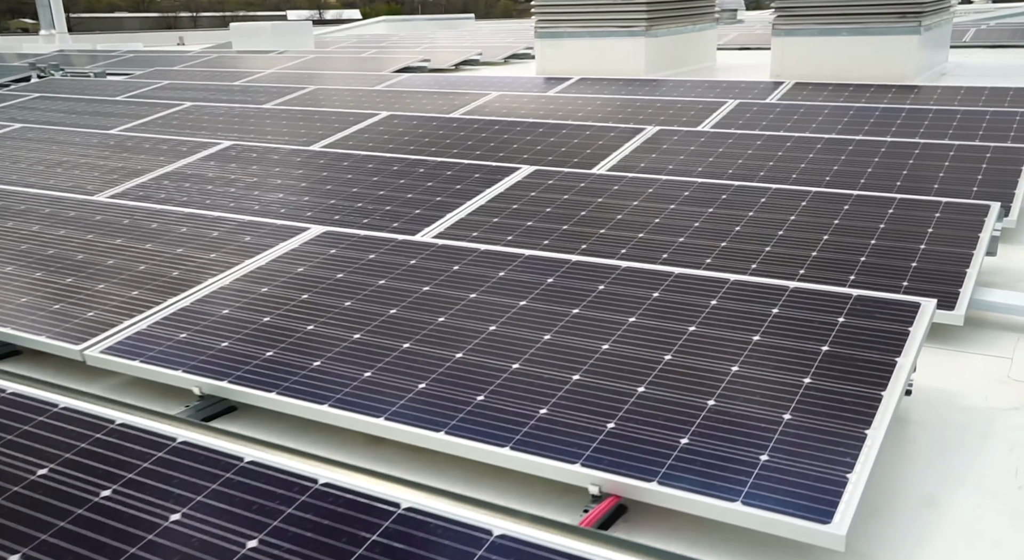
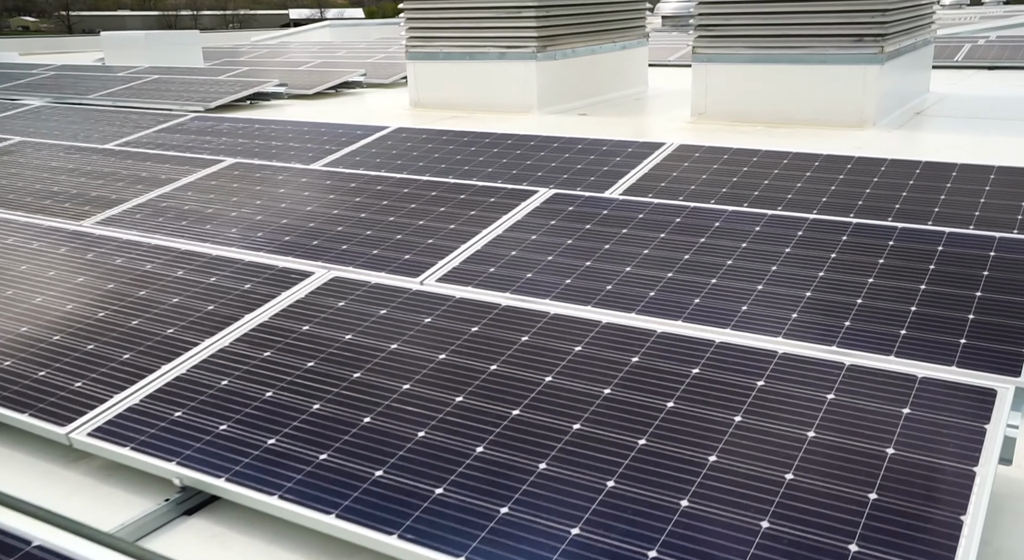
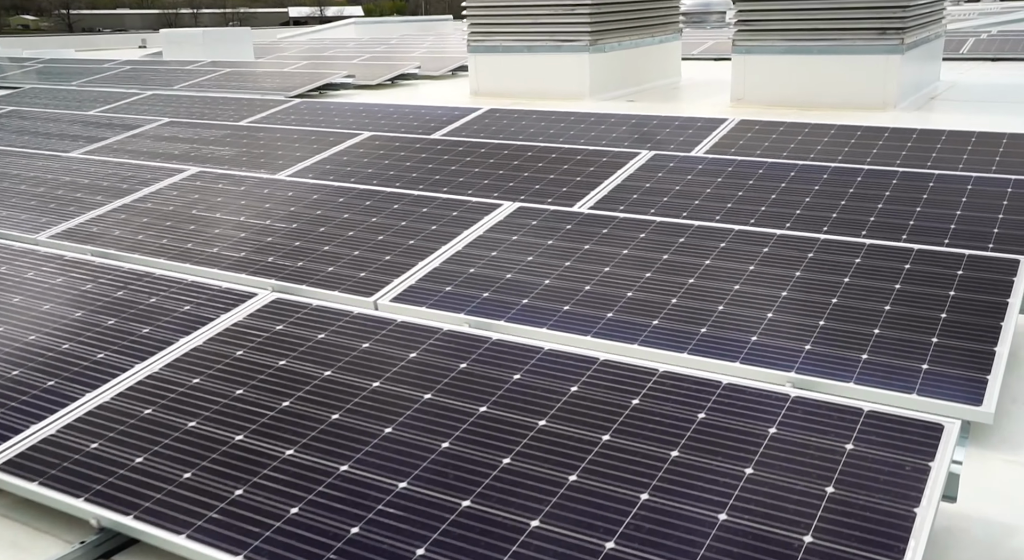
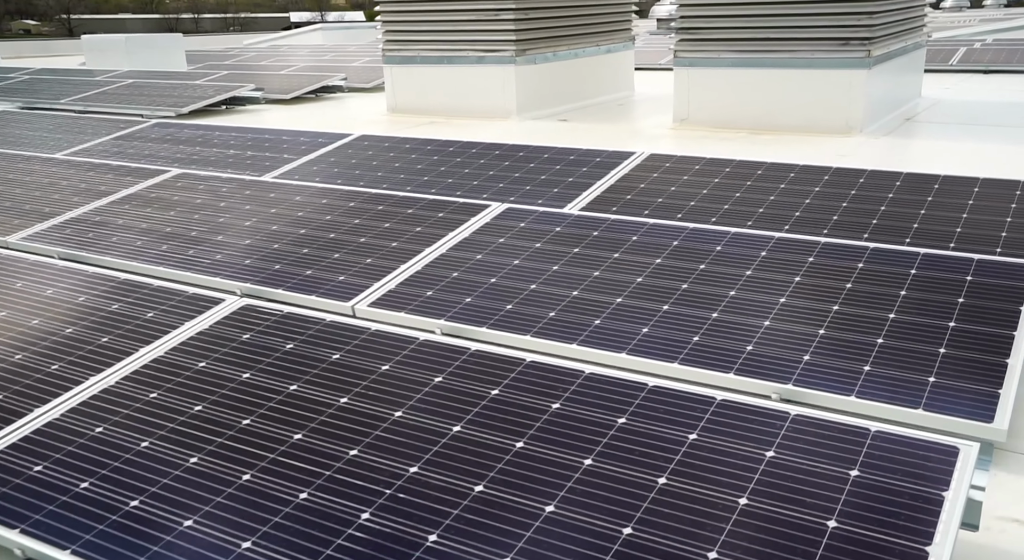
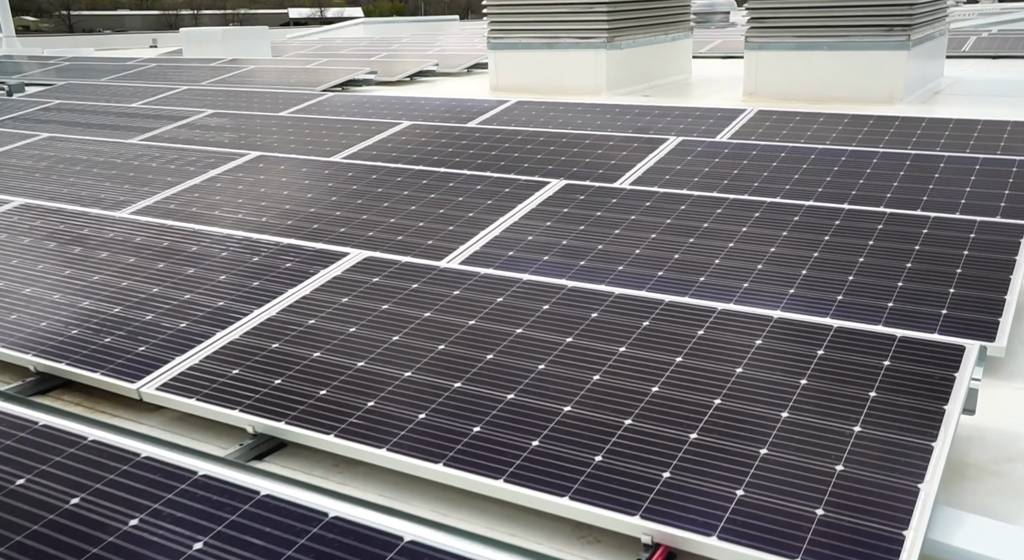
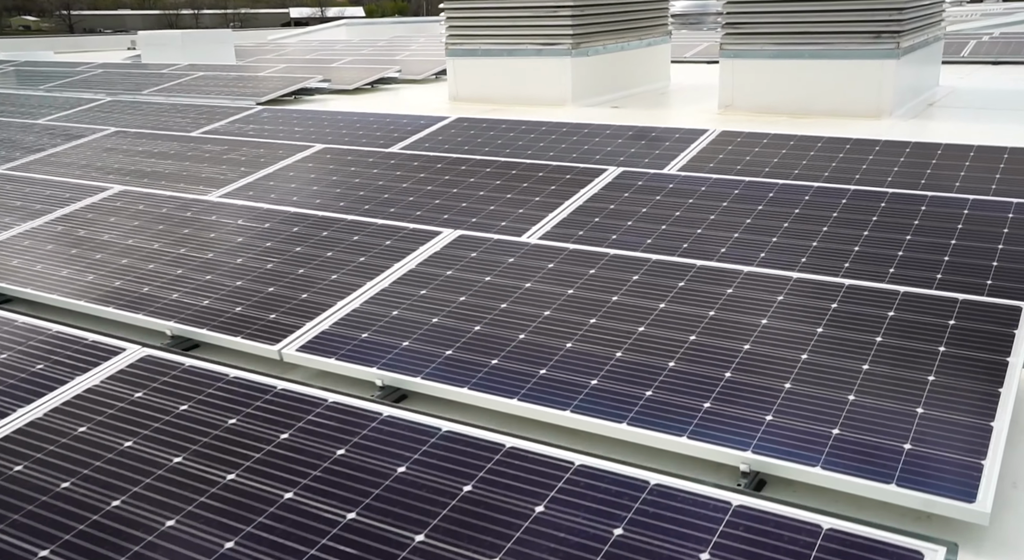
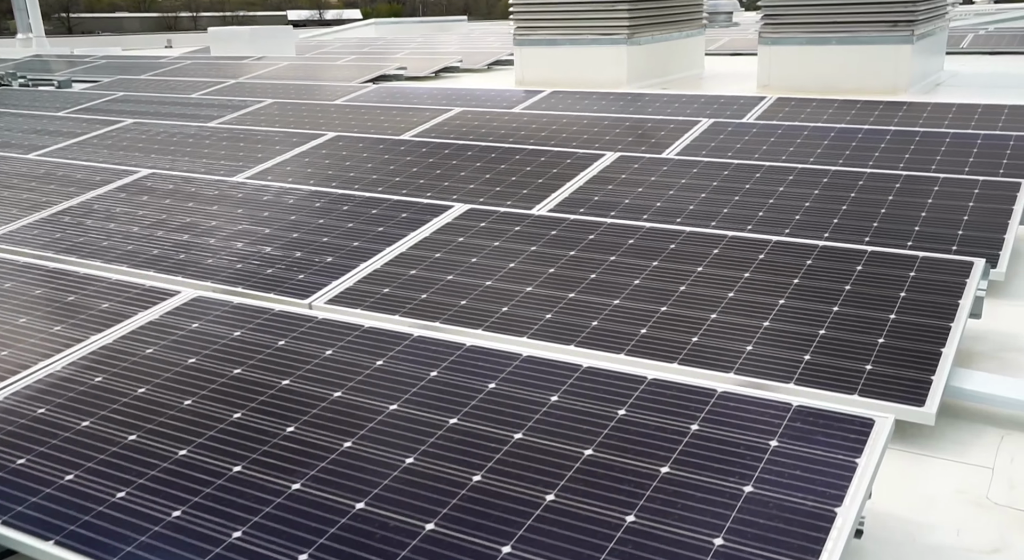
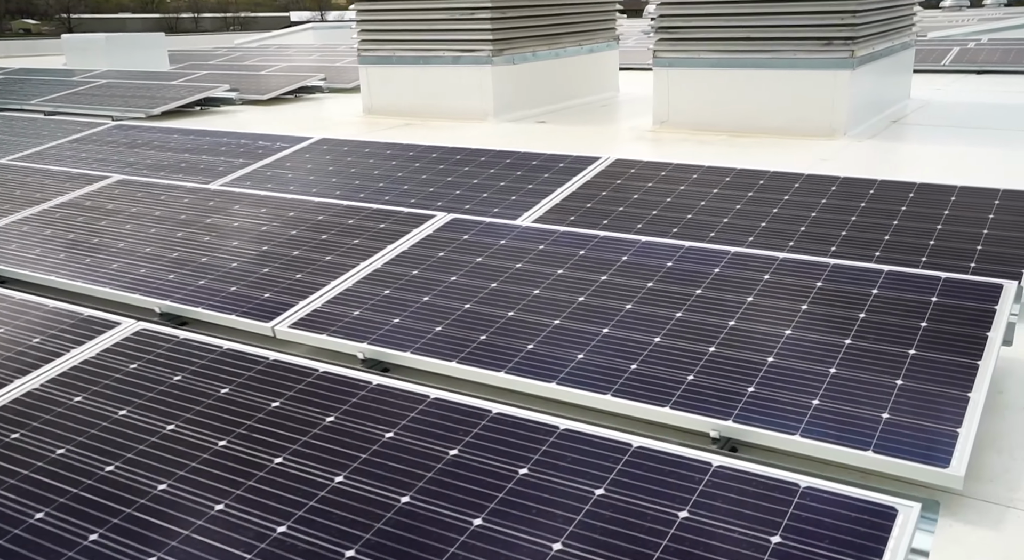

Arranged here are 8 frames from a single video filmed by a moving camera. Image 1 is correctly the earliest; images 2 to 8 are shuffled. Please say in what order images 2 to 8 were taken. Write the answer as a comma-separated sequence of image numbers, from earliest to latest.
7, 5, 3, 6, 2, 4, 8
